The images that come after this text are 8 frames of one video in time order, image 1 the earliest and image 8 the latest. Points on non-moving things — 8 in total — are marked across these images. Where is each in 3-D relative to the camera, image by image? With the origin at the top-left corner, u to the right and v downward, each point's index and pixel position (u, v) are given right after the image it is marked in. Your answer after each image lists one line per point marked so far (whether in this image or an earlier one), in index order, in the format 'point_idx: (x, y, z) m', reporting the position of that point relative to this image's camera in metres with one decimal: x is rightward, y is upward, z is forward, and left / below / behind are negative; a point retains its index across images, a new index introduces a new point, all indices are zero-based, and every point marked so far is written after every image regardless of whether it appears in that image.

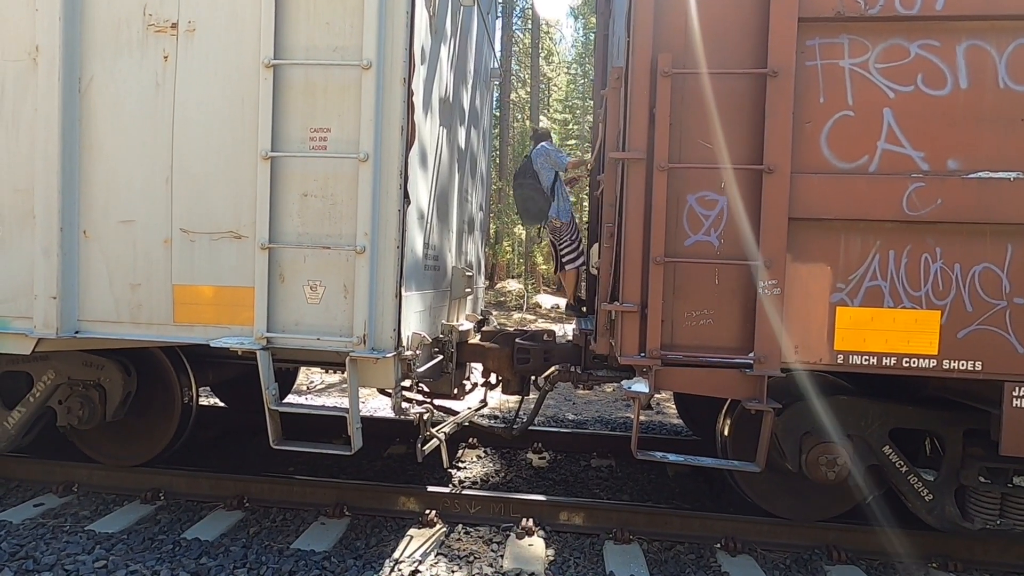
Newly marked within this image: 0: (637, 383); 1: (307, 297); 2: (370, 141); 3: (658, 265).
0: (+0.9, -0.7, +3.7) m
1: (-1.5, -0.1, +3.9) m
2: (-1.0, +1.0, +3.8) m
3: (+1.0, +0.2, +3.6) m
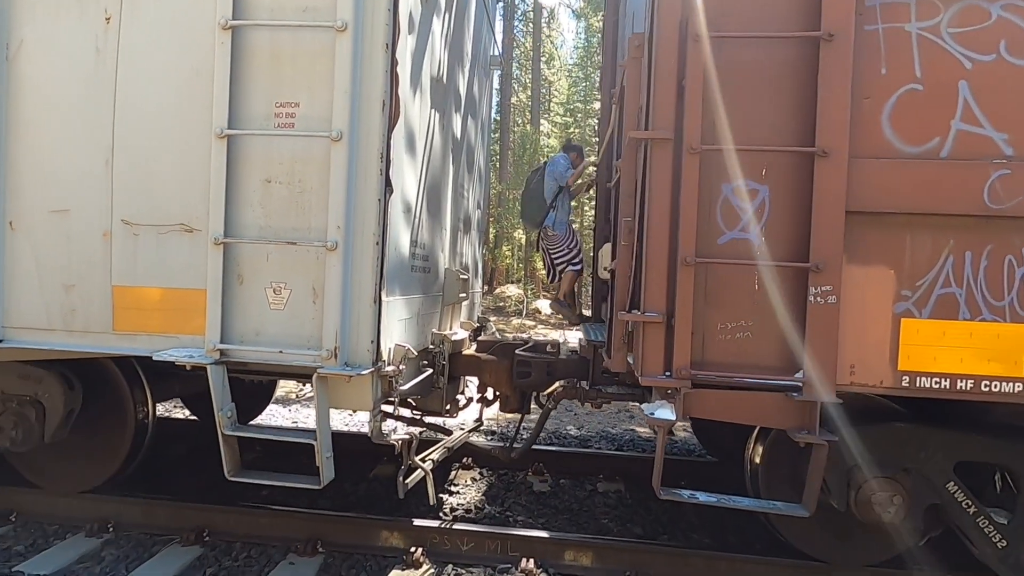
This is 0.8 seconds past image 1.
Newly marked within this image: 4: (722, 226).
0: (+0.9, -0.7, +3.1) m
1: (-1.5, -0.1, +3.3) m
2: (-1.0, +1.0, +3.2) m
3: (+1.0, +0.1, +3.0) m
4: (+1.2, +0.4, +3.1) m
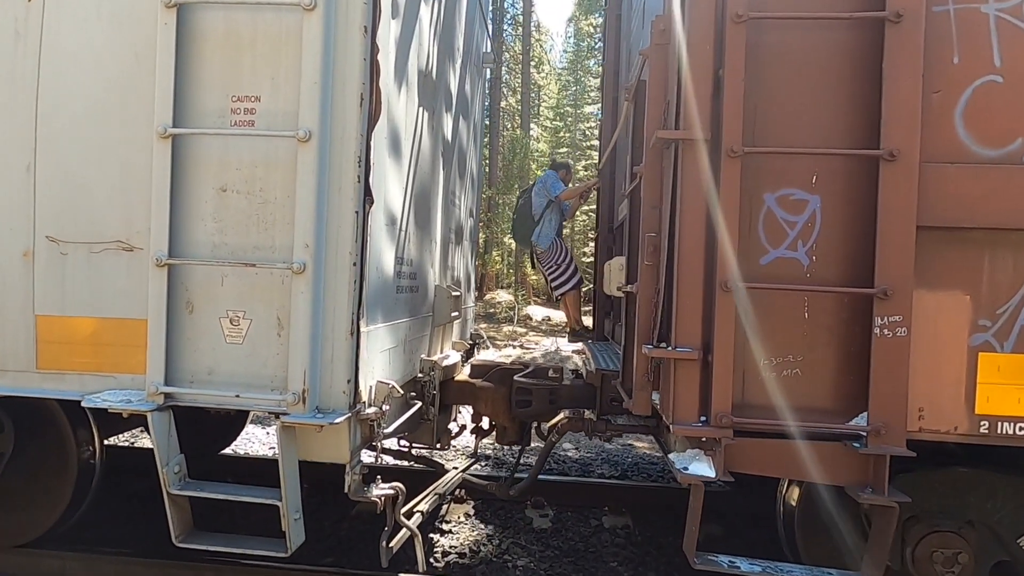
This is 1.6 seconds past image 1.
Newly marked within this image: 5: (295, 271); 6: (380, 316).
0: (+0.9, -0.8, +2.6) m
1: (-1.5, -0.2, +2.8) m
2: (-1.0, +0.9, +2.7) m
3: (+1.0, 0.0, +2.5) m
4: (+1.2, +0.2, +2.6) m
5: (-1.1, +0.1, +2.7) m
6: (-0.8, -0.2, +3.2) m
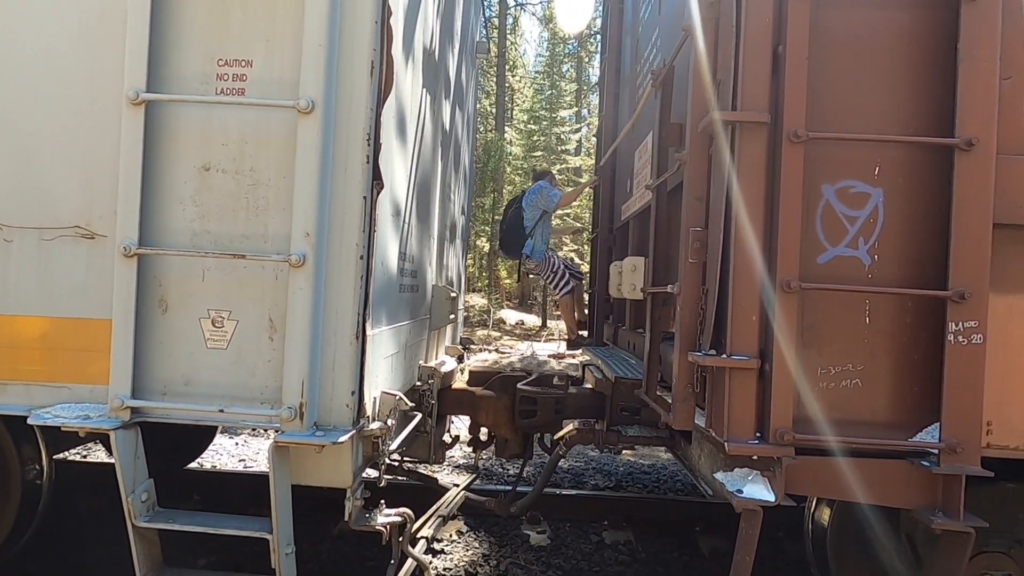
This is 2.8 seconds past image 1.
0: (+1.0, -0.8, +2.3) m
1: (-1.4, -0.2, +2.4) m
2: (-0.8, +0.9, +2.3) m
3: (+1.2, 0.0, +2.2) m
4: (+1.4, +0.2, +2.3) m
5: (-0.9, +0.1, +2.3) m
6: (-0.7, -0.2, +2.8) m
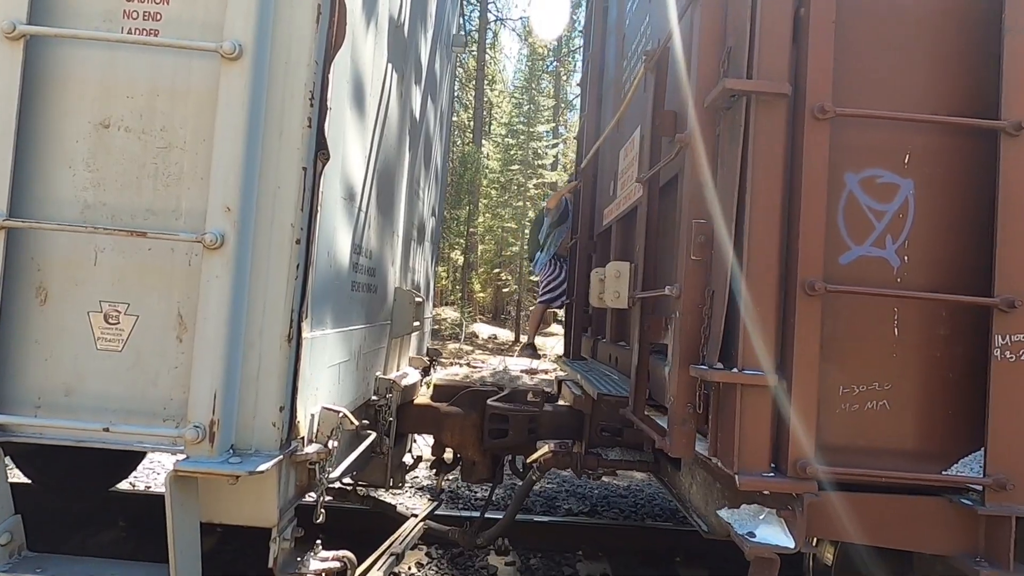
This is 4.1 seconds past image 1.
0: (+0.9, -0.8, +1.9) m
1: (-1.5, -0.2, +1.9) m
2: (-0.9, +0.9, +1.9) m
3: (+1.1, 0.0, +1.9) m
4: (+1.3, +0.2, +2.0) m
5: (-1.0, +0.1, +1.8) m
6: (-0.8, -0.1, +2.3) m
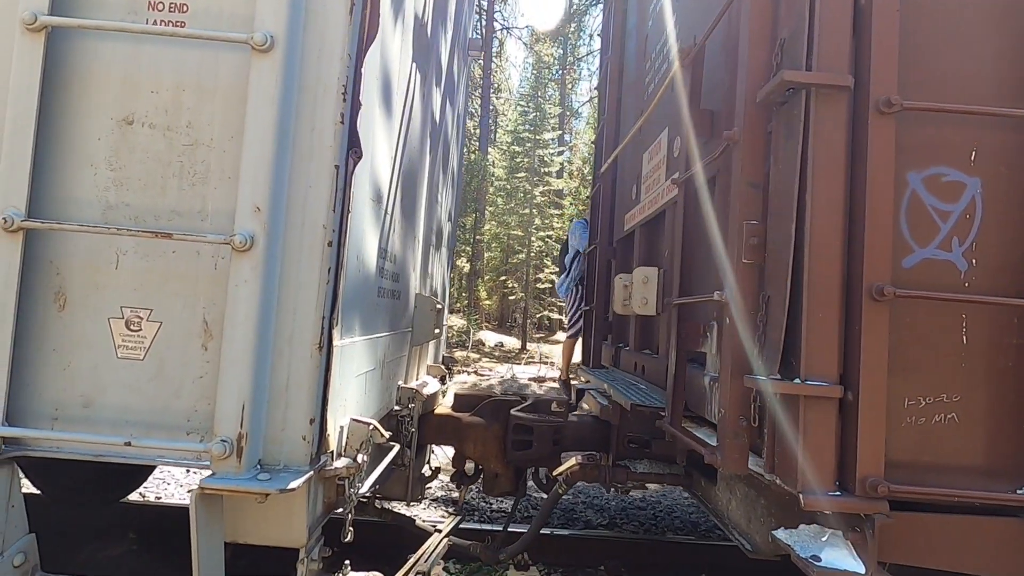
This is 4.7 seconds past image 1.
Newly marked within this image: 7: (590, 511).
0: (+1.0, -0.9, +1.8) m
1: (-1.3, -0.2, +1.8) m
2: (-0.8, +0.9, +1.8) m
3: (+1.2, 0.0, +1.8) m
4: (+1.4, +0.2, +1.9) m
5: (-0.9, +0.1, +1.7) m
6: (-0.6, -0.2, +2.2) m
7: (+0.8, -2.4, +5.8) m
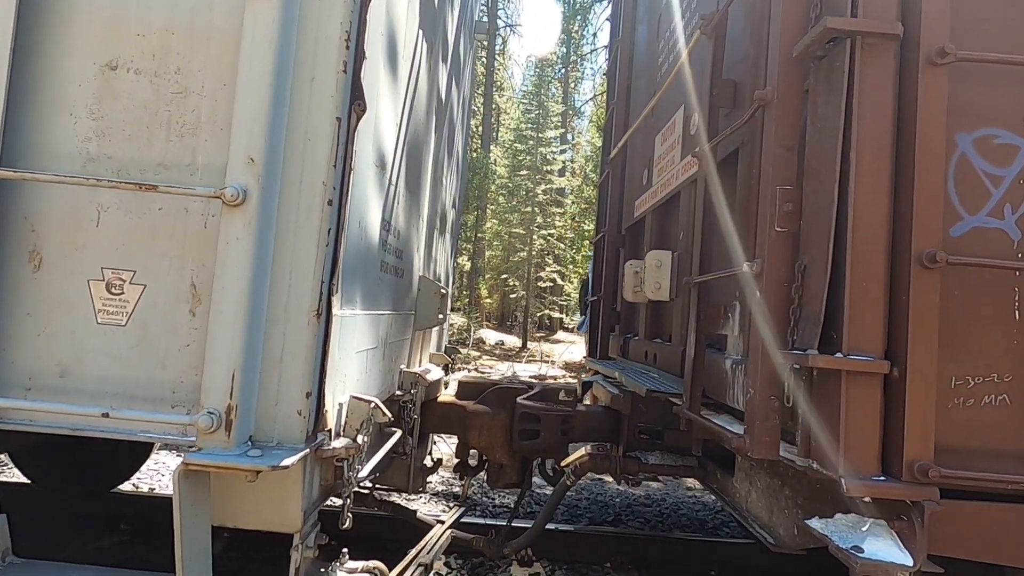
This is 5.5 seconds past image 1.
0: (+1.1, -0.8, +1.6) m
1: (-1.3, -0.1, +1.6) m
2: (-0.7, +1.0, +1.6) m
3: (+1.3, +0.1, +1.6) m
4: (+1.5, +0.3, +1.7) m
5: (-0.8, +0.2, +1.6) m
6: (-0.6, 0.0, +2.1) m
7: (+0.9, -2.3, +5.6) m
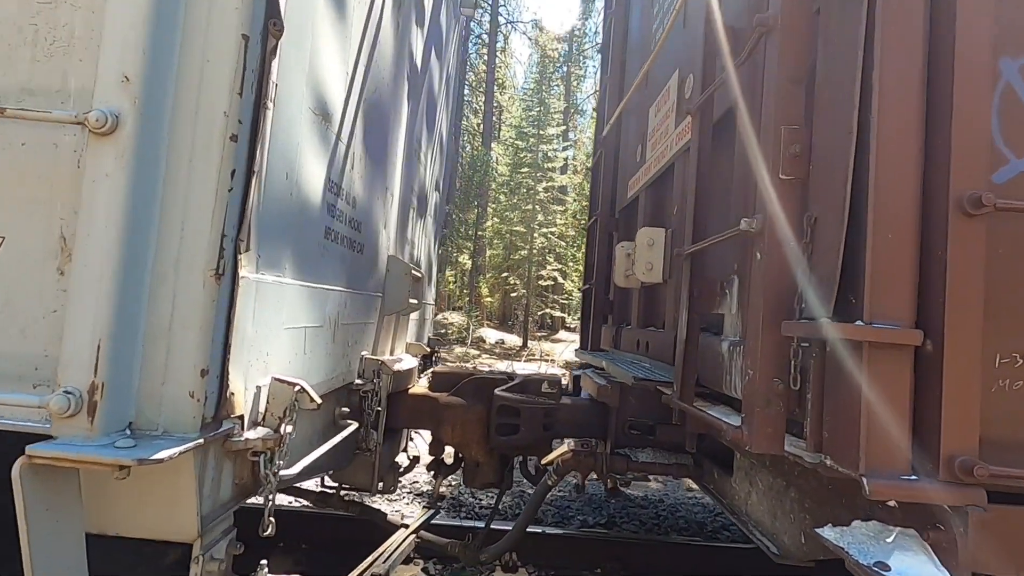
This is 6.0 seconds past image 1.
0: (+0.9, -0.6, +1.3) m
1: (-1.4, +0.1, +1.3) m
2: (-0.8, +1.1, +1.3) m
3: (+1.1, +0.2, +1.3) m
4: (+1.3, +0.4, +1.4) m
5: (-1.0, +0.4, +1.3) m
6: (-0.7, +0.1, +1.8) m
7: (+0.7, -2.2, +5.3) m
